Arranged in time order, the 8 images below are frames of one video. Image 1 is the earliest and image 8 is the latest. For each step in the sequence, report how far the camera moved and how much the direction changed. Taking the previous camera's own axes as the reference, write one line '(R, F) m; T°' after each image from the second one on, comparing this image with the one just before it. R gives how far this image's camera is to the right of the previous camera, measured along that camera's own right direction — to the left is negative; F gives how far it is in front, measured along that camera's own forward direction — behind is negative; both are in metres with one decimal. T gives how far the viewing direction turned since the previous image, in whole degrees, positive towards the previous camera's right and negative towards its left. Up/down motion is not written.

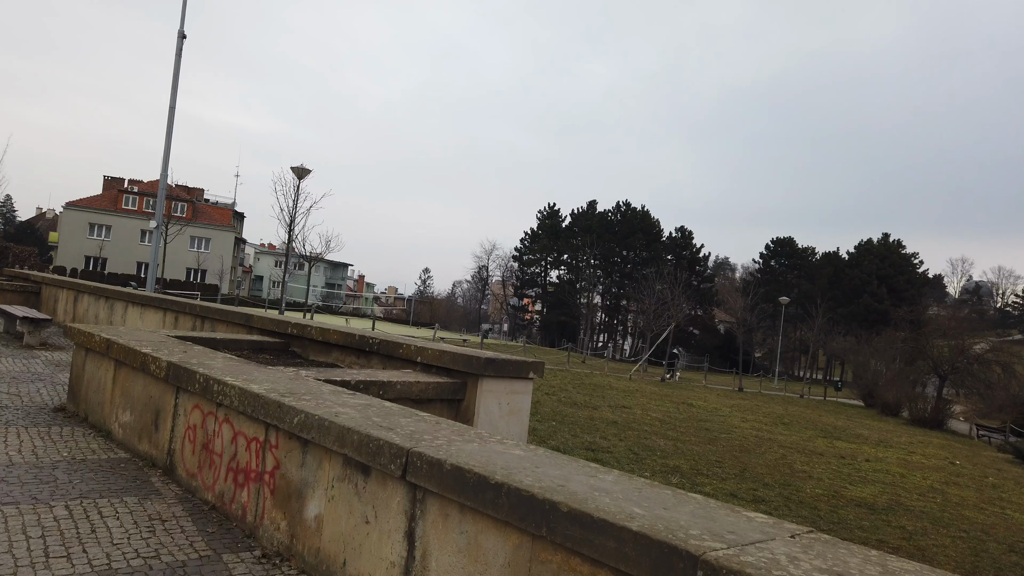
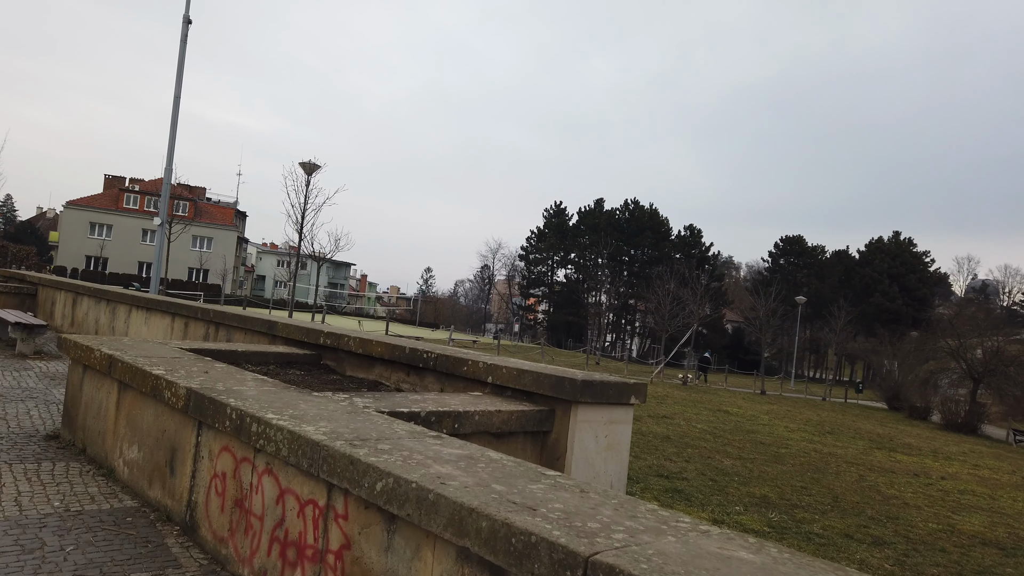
(-0.6, +1.1) m; 0°
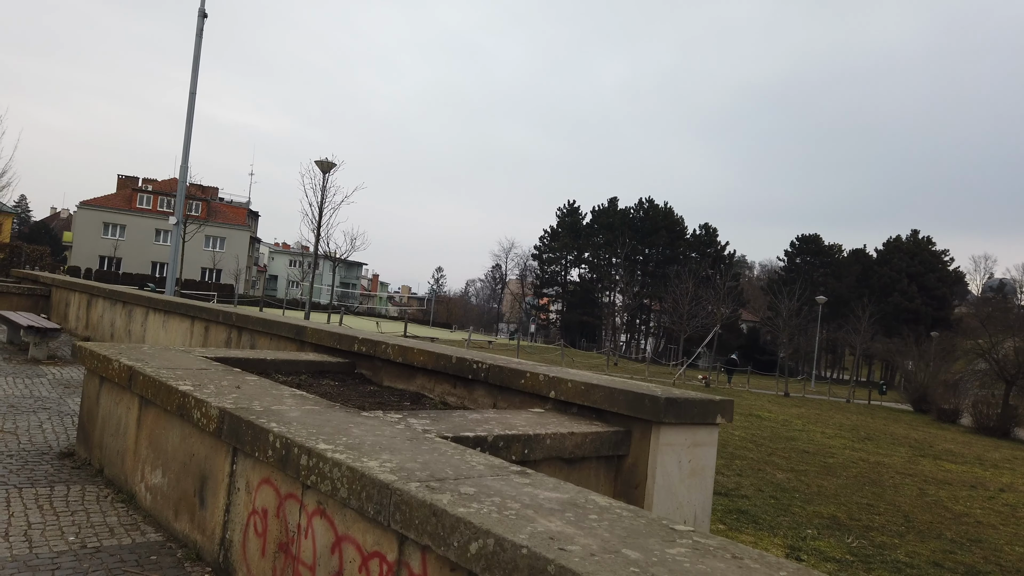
(-0.3, +0.5) m; -1°
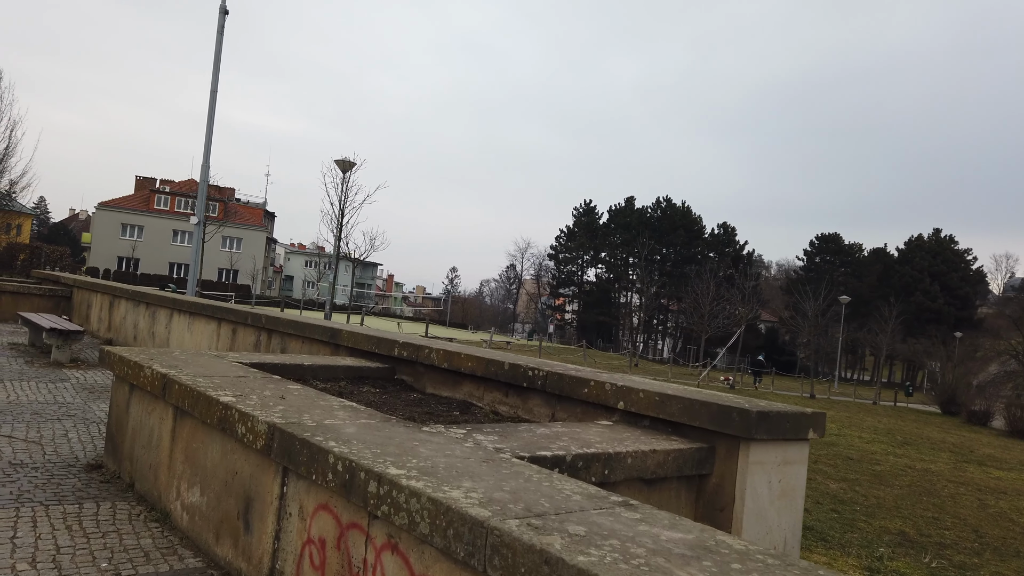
(-0.3, +0.4) m; -1°
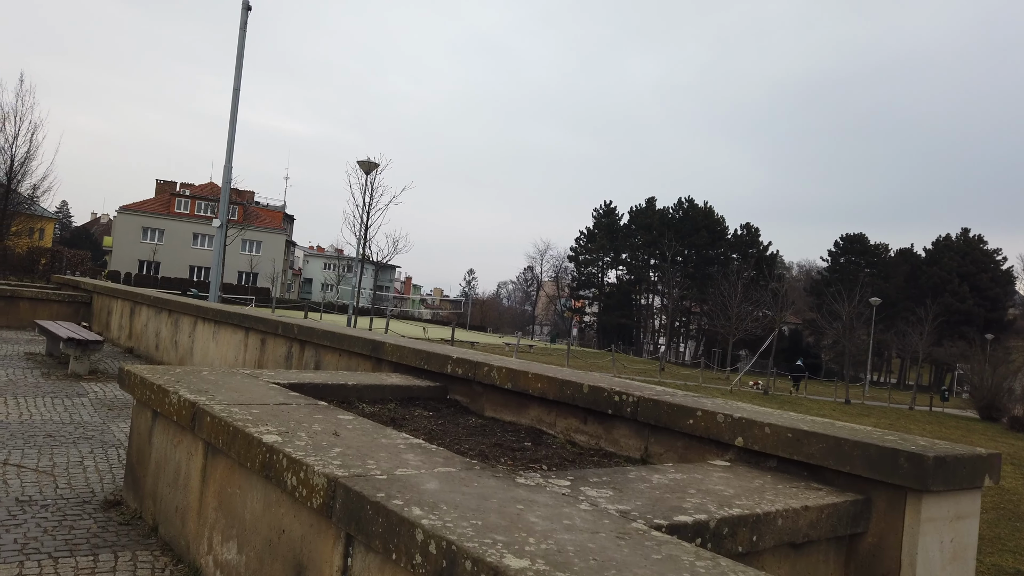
(-0.3, +0.7) m; -1°
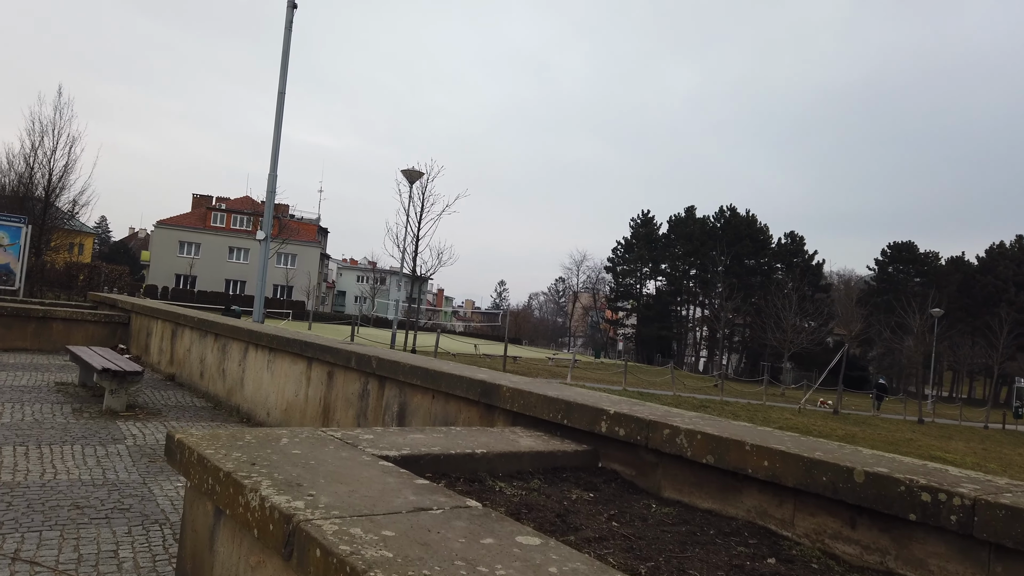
(-0.7, +1.3) m; -2°
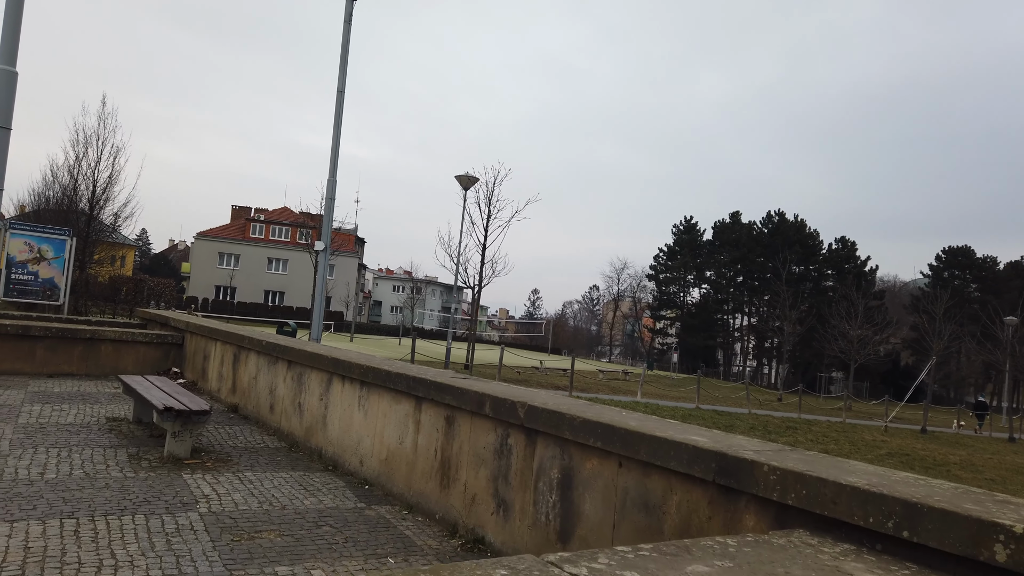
(-0.9, +1.4) m; -2°
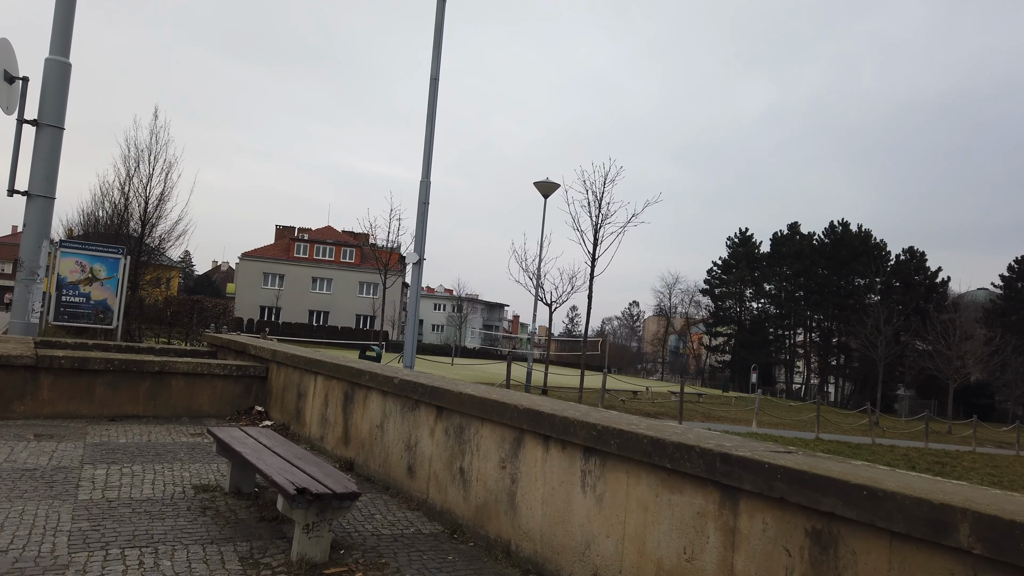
(-1.5, +2.1) m; -3°
